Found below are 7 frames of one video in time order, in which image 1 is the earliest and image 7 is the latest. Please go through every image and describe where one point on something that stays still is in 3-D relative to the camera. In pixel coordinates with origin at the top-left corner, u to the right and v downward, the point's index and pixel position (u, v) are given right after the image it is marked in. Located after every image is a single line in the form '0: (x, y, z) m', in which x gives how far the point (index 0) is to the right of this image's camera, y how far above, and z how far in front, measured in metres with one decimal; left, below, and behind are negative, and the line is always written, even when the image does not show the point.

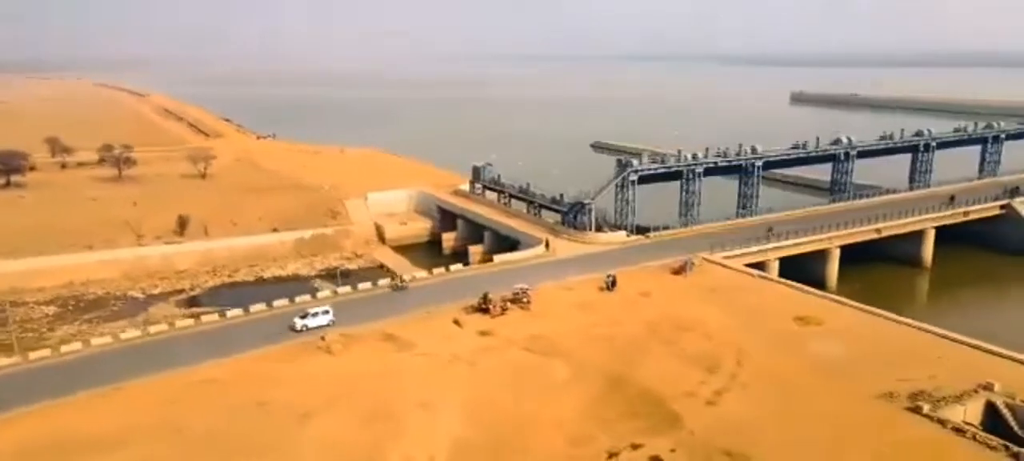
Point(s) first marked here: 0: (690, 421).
0: (+4.2, -4.5, +17.3) m
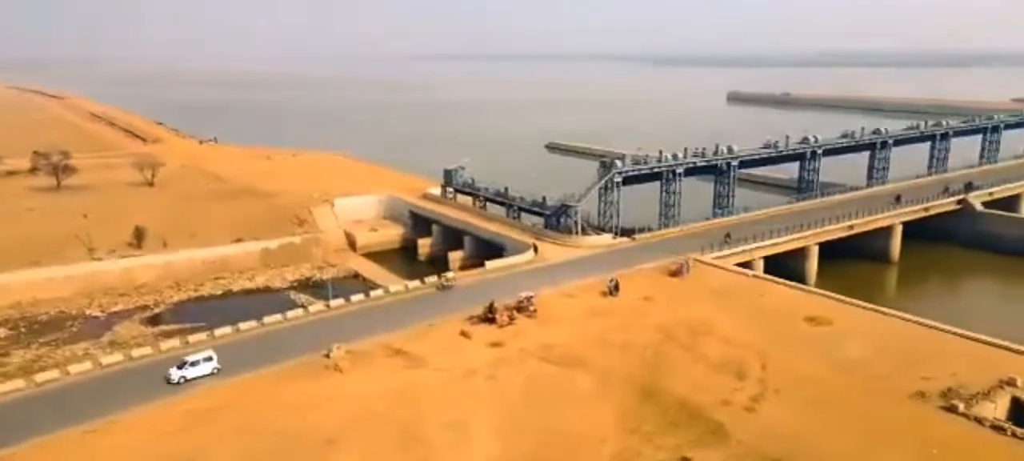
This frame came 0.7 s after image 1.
0: (+5.2, -4.6, +16.9) m
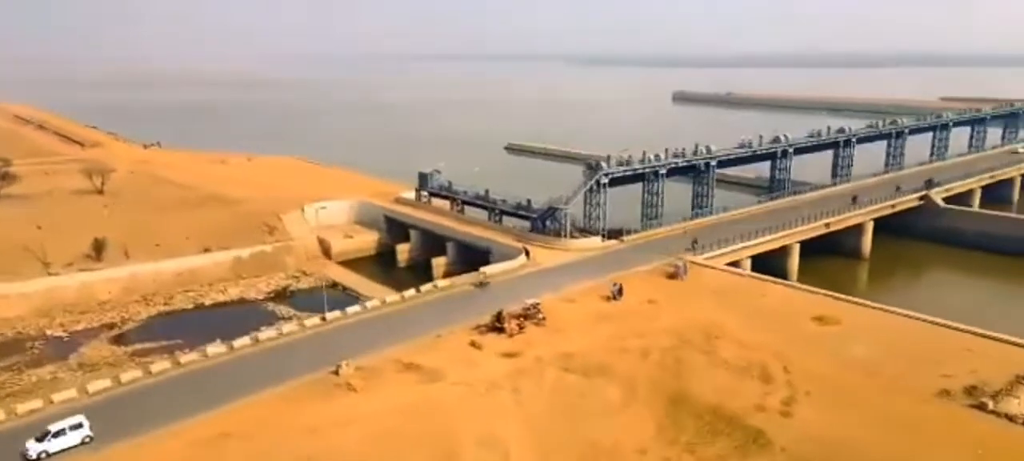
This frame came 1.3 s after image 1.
0: (+6.0, -4.7, +16.6) m
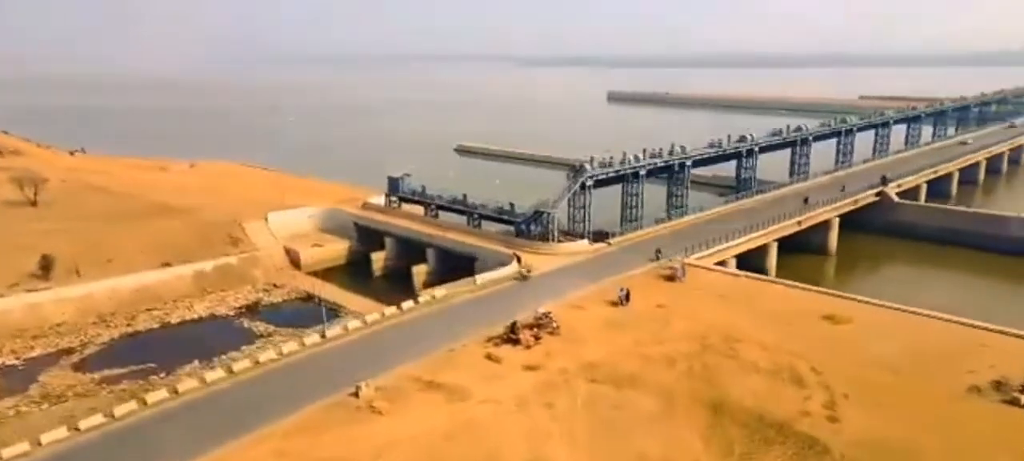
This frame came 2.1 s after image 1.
0: (+7.1, -4.8, +16.4) m
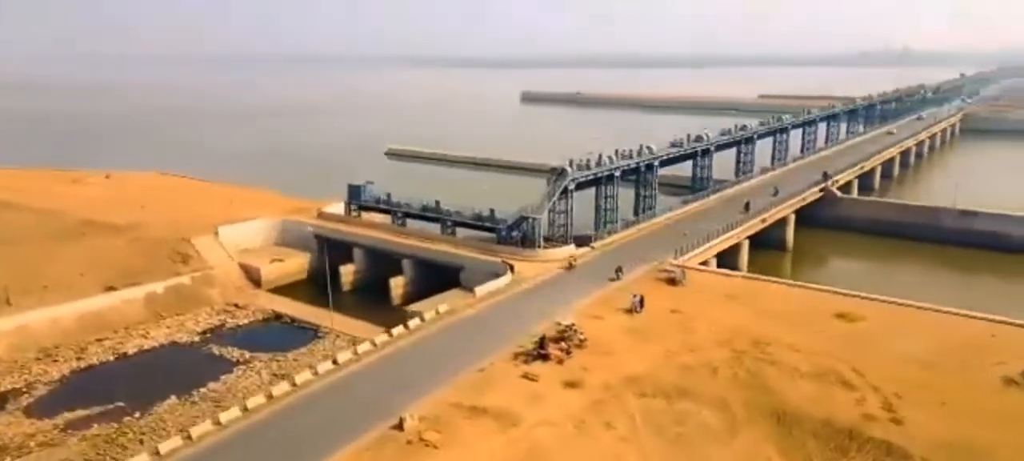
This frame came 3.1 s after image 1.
0: (+8.8, -4.8, +16.2) m
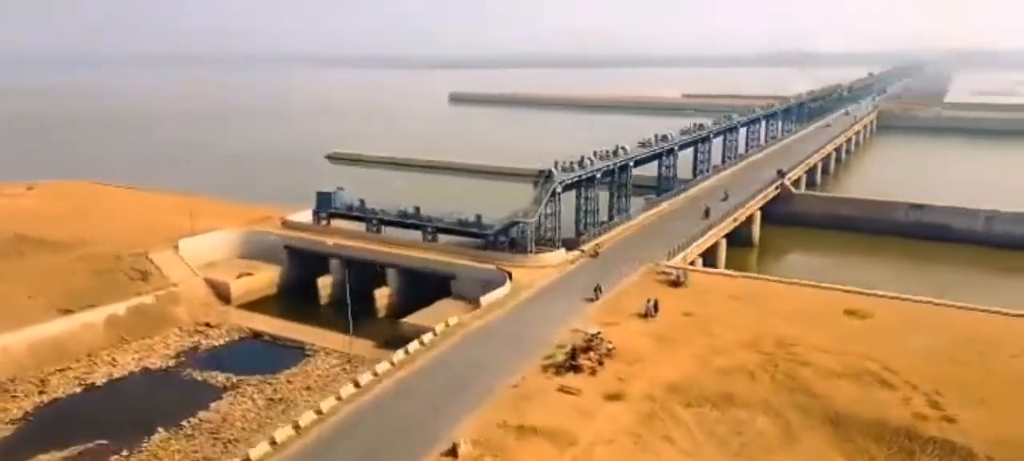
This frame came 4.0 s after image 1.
0: (+10.1, -4.8, +16.3) m
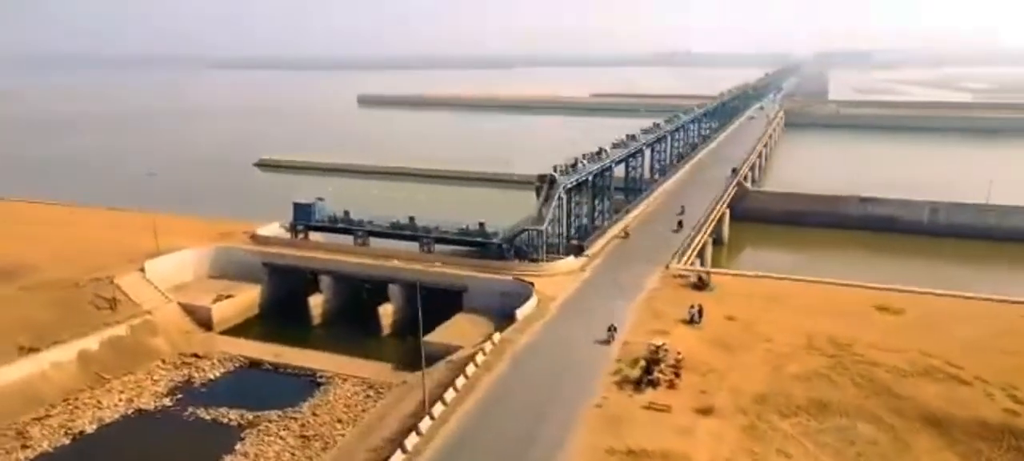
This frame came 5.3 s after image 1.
0: (+12.6, -4.7, +16.6) m
